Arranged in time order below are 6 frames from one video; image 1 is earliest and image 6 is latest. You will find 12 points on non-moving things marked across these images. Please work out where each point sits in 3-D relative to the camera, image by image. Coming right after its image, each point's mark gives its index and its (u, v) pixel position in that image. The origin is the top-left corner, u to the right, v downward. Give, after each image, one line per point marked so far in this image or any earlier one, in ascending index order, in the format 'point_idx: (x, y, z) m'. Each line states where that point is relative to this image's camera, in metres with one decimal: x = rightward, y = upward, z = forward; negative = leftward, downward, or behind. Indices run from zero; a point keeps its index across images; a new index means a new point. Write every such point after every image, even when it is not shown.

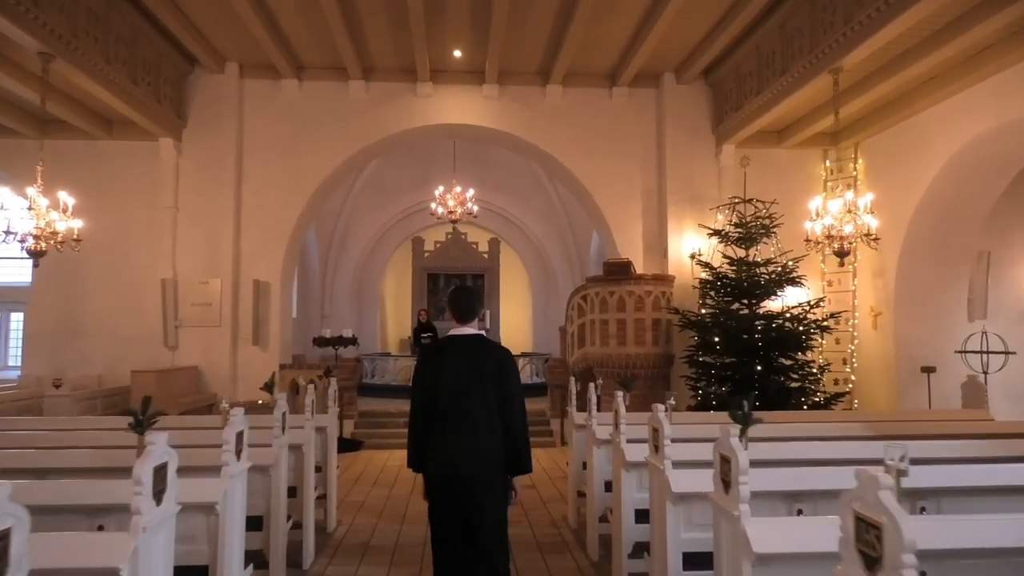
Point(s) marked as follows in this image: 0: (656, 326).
0: (+1.8, -0.5, +8.3) m
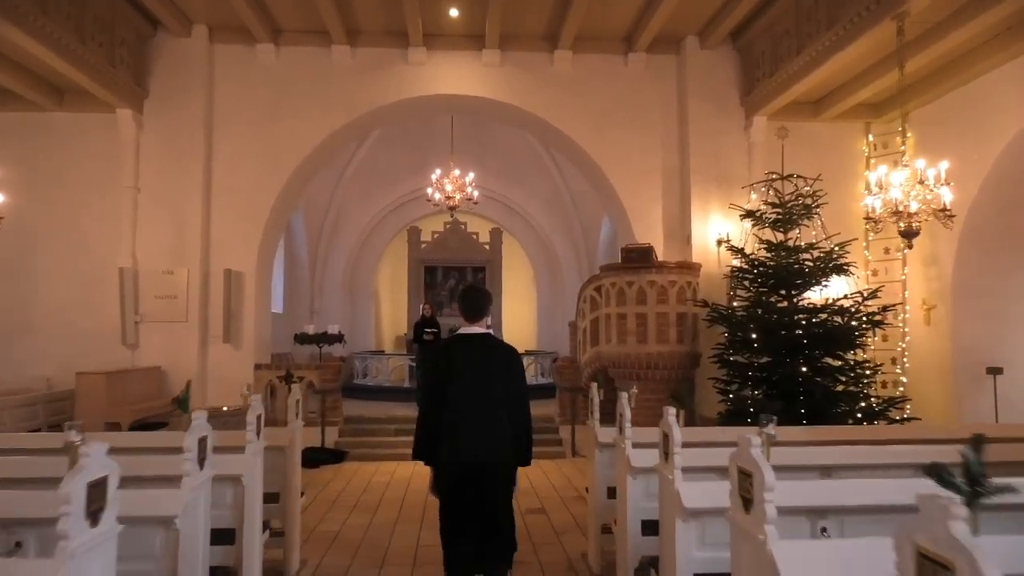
0: (+1.8, -0.4, +7.3) m
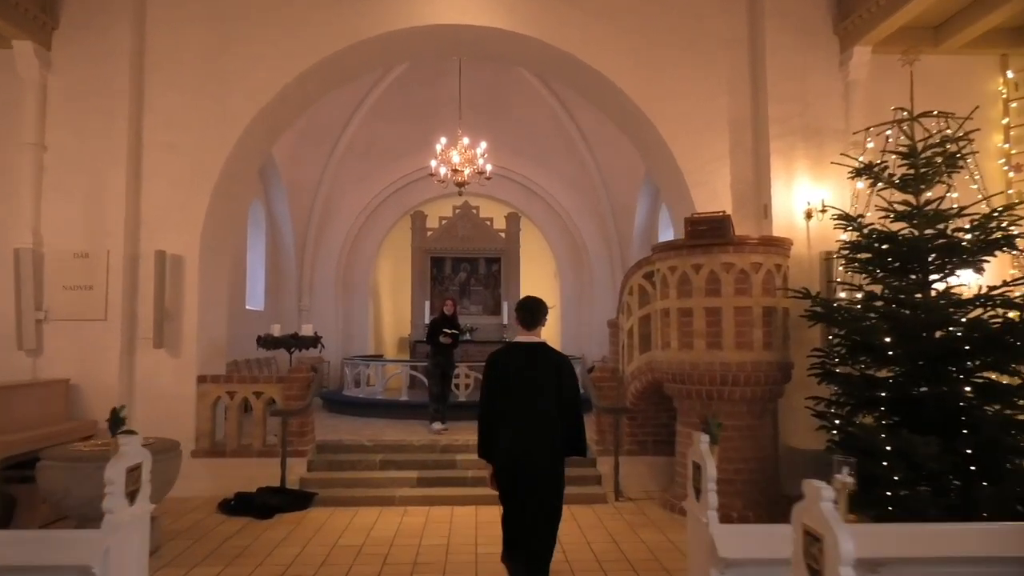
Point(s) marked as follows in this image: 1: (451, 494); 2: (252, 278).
0: (+2.0, -0.2, +5.3) m
1: (-0.5, -1.8, +5.7) m
2: (-4.2, +0.1, +10.6) m
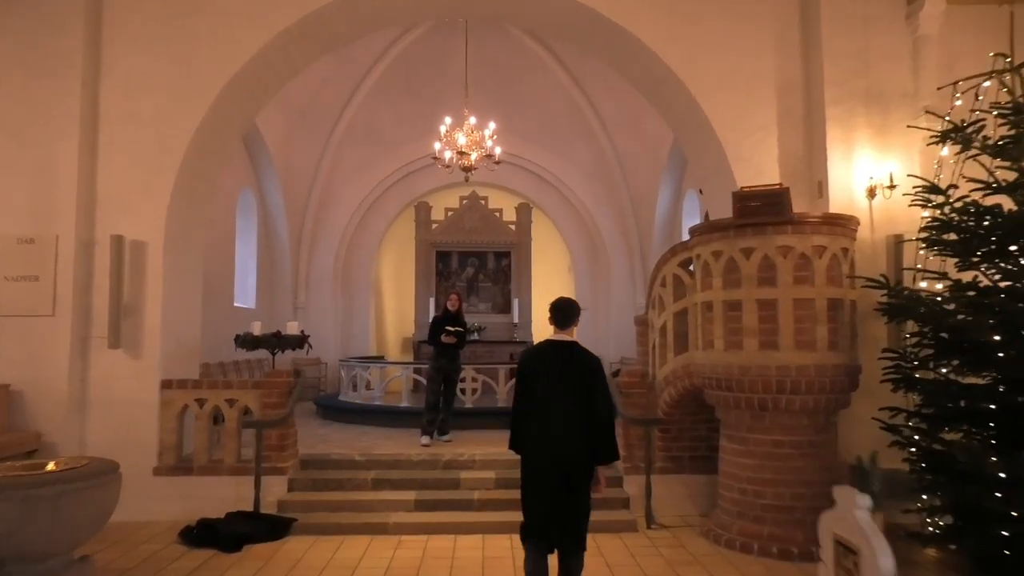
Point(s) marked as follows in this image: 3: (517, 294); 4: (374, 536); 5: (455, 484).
0: (+2.1, -0.2, +4.4) m
1: (-0.4, -1.7, +4.9) m
2: (-4.0, +0.2, +9.8) m
3: (+0.1, -0.1, +11.5) m
4: (-1.0, -1.8, +4.8) m
5: (-0.5, -1.6, +5.3) m
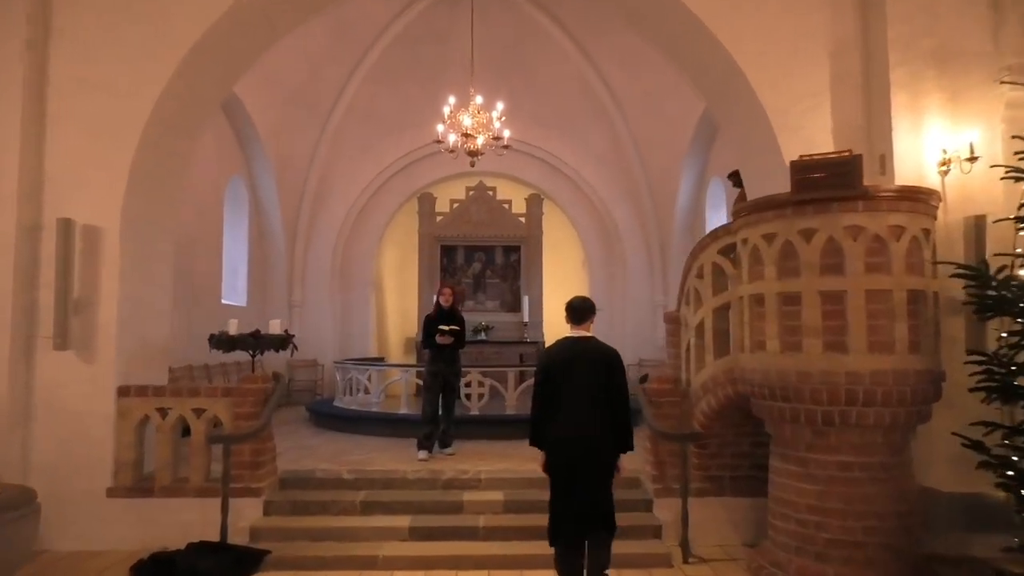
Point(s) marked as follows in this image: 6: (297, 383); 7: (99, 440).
0: (+2.2, -0.1, +3.6) m
1: (-0.4, -1.6, +4.1) m
2: (-3.9, +0.3, +9.1) m
3: (+0.2, 0.0, +10.8) m
4: (-0.9, -1.7, +4.1) m
5: (-0.4, -1.5, +4.6) m
6: (-3.2, -1.4, +10.0) m
7: (-2.8, -1.0, +4.5) m
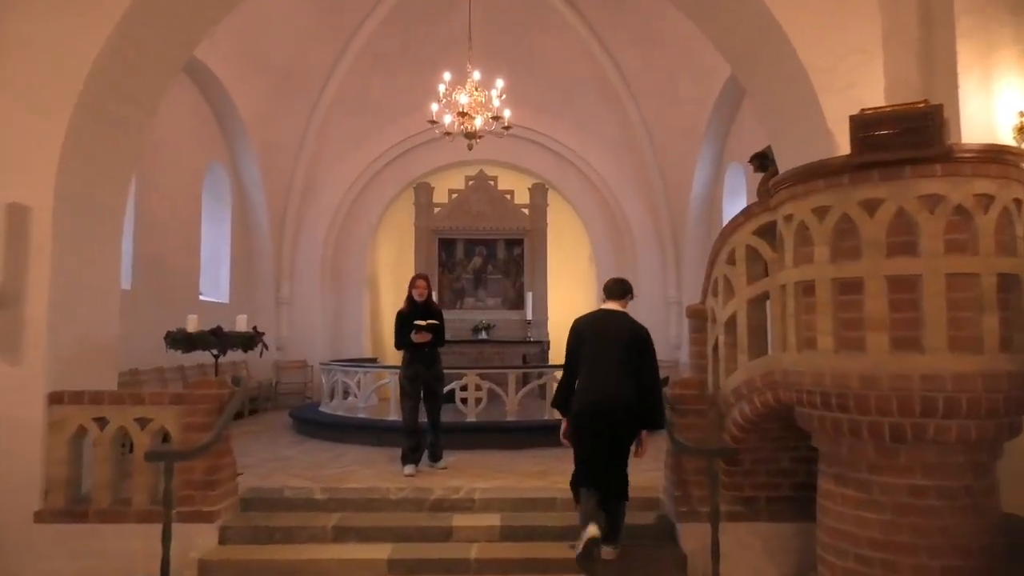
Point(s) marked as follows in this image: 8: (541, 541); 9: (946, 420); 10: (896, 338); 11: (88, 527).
0: (+2.2, 0.0, +2.9) m
1: (-0.4, -1.6, +3.5) m
2: (-3.8, +0.3, +8.5) m
3: (+0.3, 0.0, +10.1) m
4: (-0.9, -1.7, +3.4) m
5: (-0.4, -1.4, +3.9) m
6: (-3.2, -1.4, +9.3) m
7: (-2.8, -1.0, +3.8) m
8: (+0.2, -1.5, +3.9) m
9: (+1.9, -0.6, +2.9) m
10: (+1.7, -0.2, +2.9) m
11: (-2.4, -1.4, +3.8) m
